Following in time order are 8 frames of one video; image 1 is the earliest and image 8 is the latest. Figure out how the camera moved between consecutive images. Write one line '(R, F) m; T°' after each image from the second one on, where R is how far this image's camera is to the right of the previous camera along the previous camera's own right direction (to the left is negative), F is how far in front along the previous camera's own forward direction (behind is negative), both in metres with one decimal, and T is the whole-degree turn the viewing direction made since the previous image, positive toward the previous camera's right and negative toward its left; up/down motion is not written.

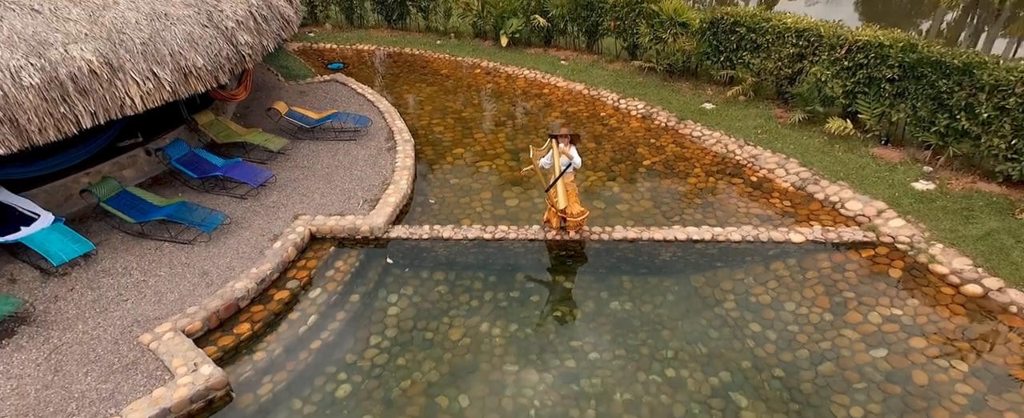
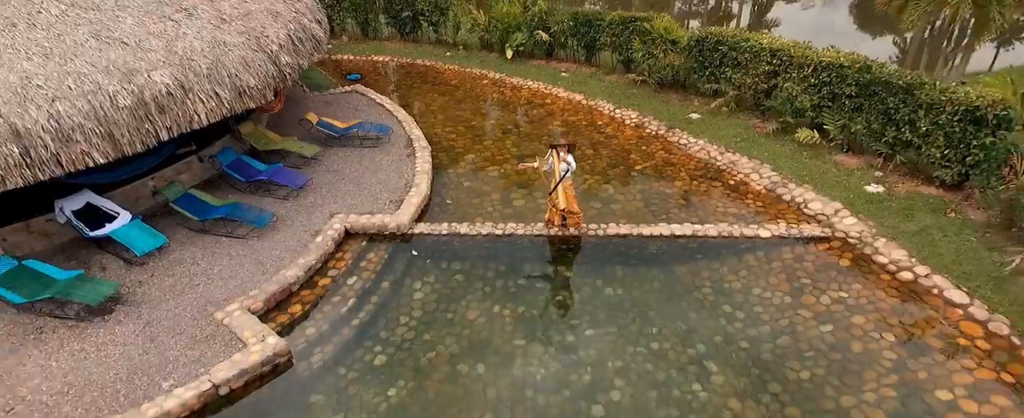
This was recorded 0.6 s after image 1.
(-0.1, -1.2) m; 0°
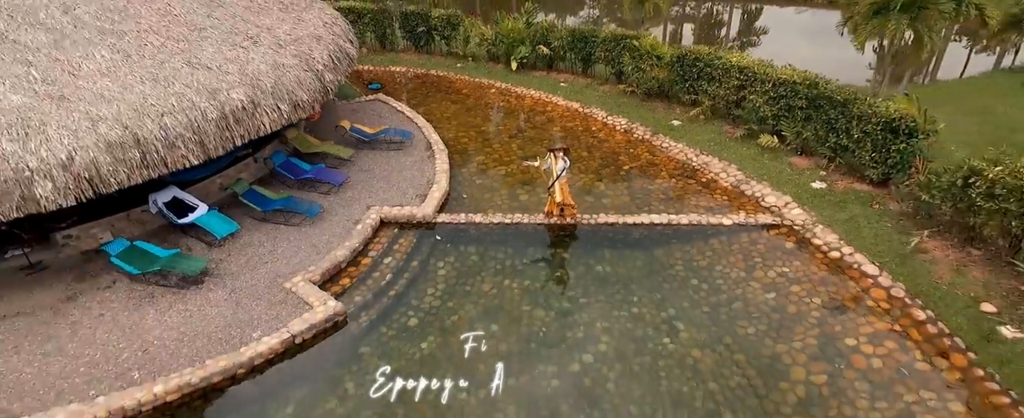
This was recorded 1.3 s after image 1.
(-0.1, -1.8) m; 0°
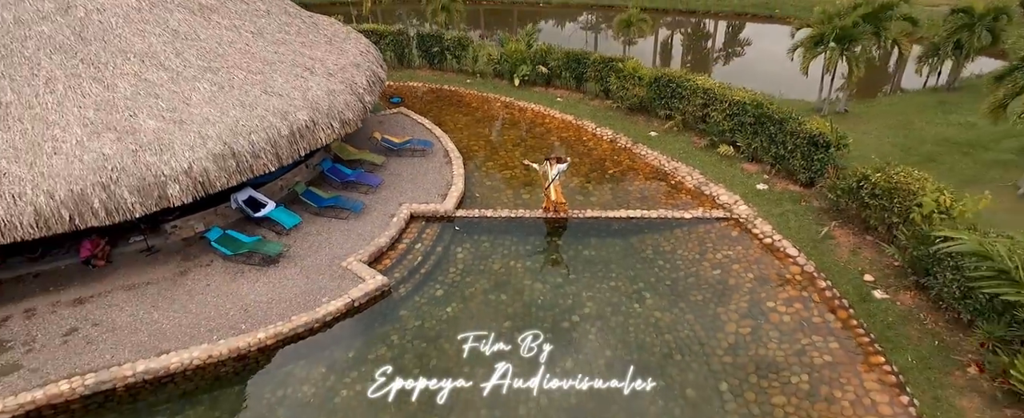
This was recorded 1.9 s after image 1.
(-0.1, -2.6) m; 0°
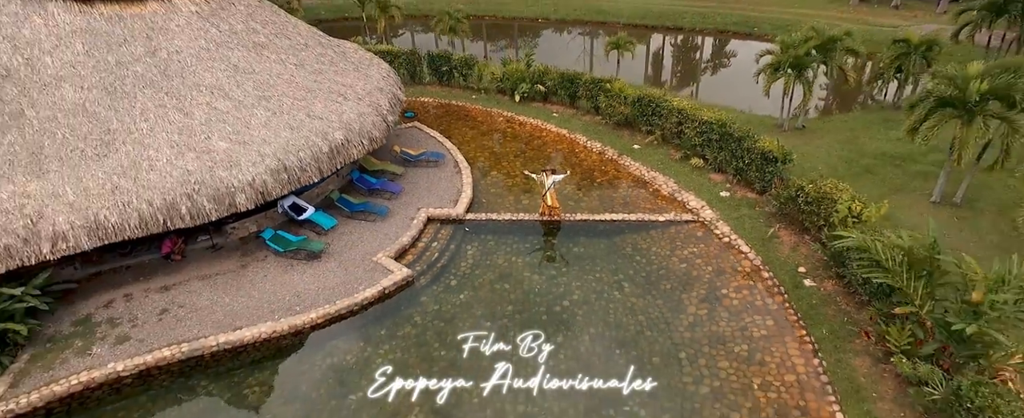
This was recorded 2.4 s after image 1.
(-0.1, -2.3) m; 0°
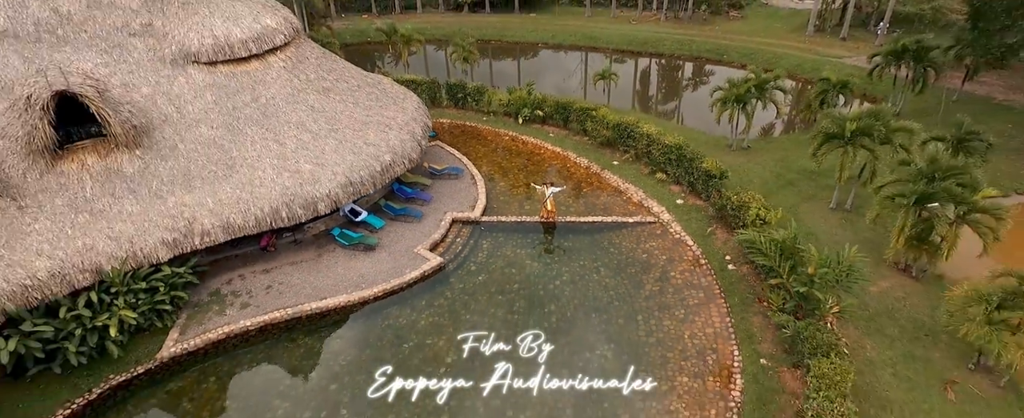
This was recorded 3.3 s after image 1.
(-0.2, -4.5) m; 0°
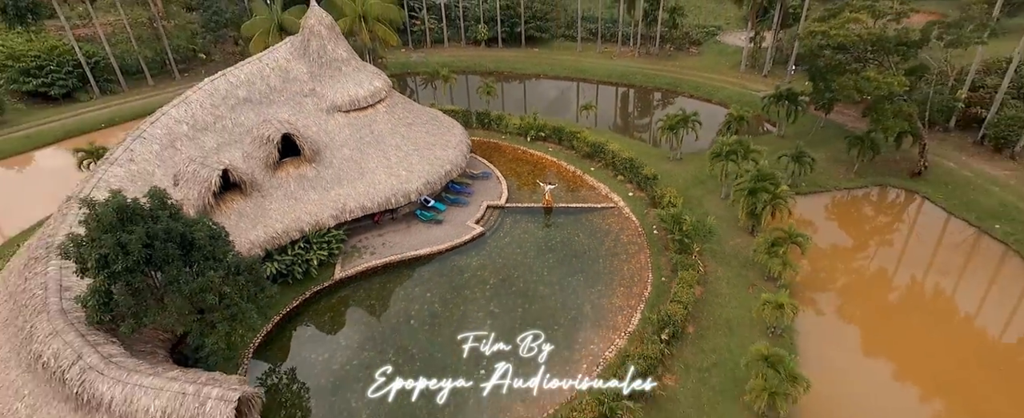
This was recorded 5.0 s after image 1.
(-0.8, -11.0) m; 0°
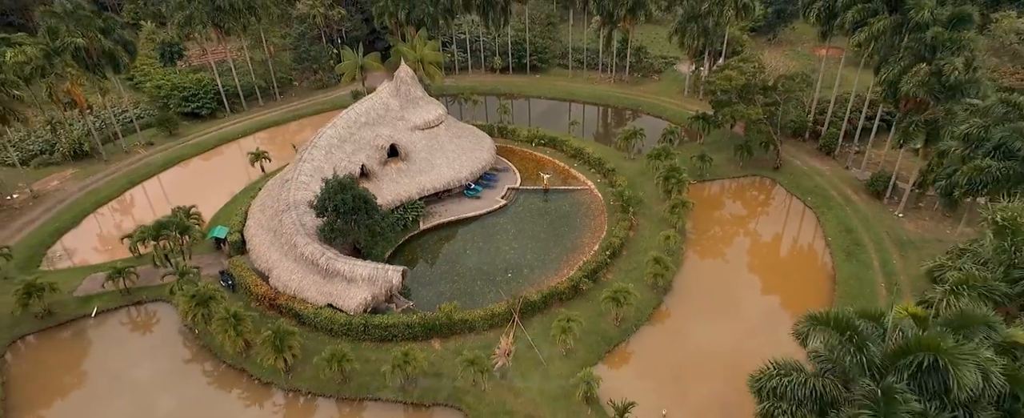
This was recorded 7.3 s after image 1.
(-1.1, -16.6) m; 0°
